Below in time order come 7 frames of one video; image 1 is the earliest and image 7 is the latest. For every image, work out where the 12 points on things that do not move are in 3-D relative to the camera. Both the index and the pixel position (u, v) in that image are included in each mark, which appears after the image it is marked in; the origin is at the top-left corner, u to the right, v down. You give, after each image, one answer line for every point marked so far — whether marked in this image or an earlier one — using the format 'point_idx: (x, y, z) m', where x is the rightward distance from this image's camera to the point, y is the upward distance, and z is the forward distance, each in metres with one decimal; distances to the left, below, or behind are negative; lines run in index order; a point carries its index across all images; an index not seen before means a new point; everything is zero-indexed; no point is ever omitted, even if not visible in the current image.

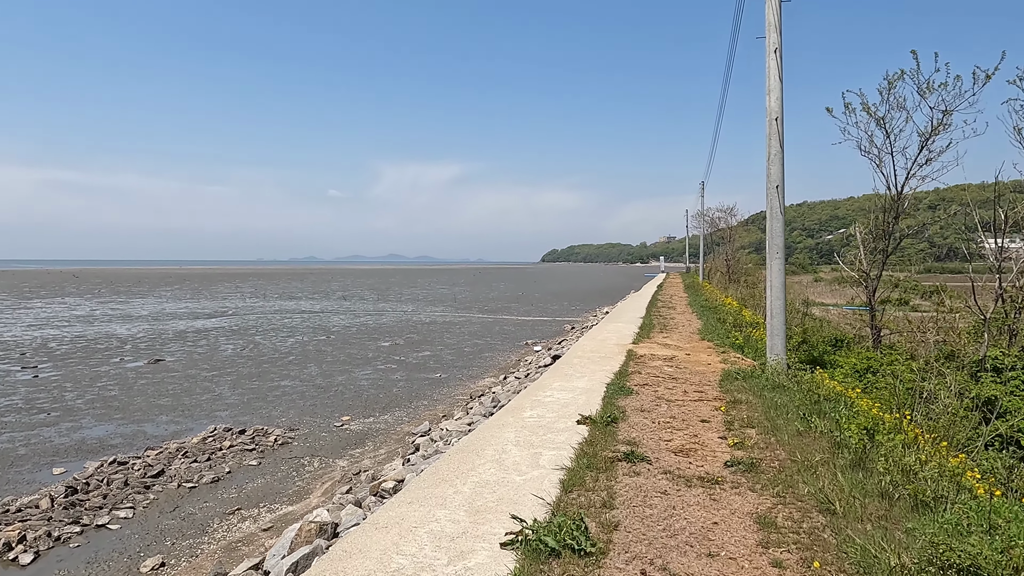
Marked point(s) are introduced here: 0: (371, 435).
0: (-2.2, -2.3, +8.9) m
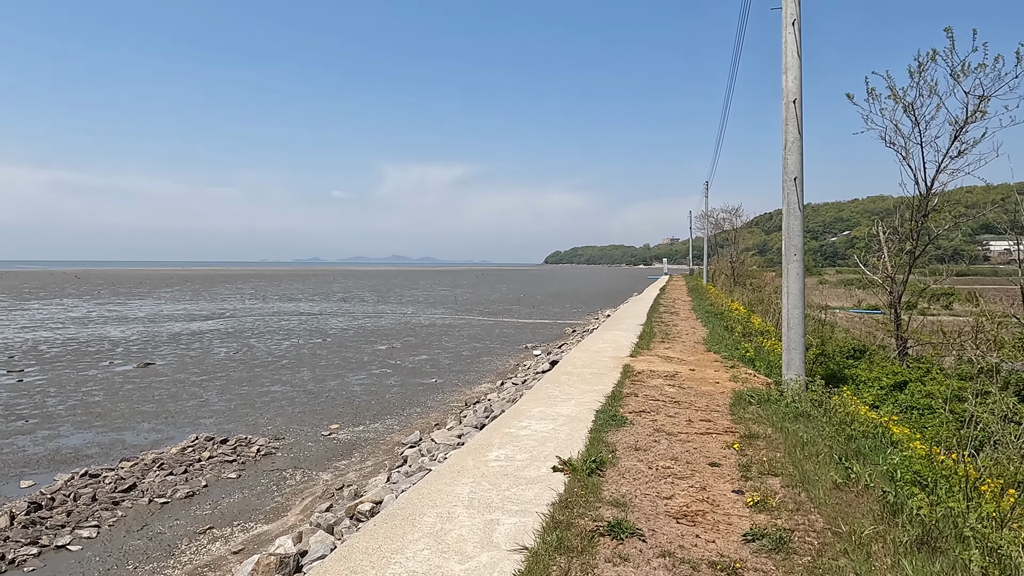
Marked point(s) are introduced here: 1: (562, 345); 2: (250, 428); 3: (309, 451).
0: (-2.3, -2.3, +8.5) m
1: (+1.5, -1.7, +17.1) m
2: (-4.4, -2.3, +9.5) m
3: (-2.9, -2.4, +8.2) m
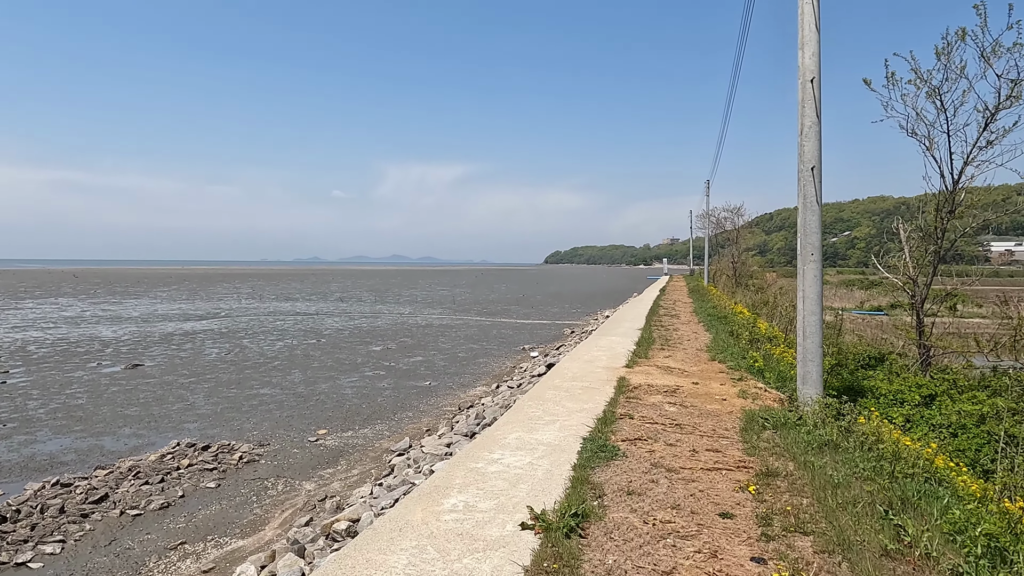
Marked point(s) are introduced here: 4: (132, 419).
0: (-2.4, -2.4, +8.1) m
1: (+1.4, -1.7, +16.8) m
2: (-4.5, -2.3, +9.2) m
3: (-3.0, -2.4, +7.9) m
4: (-6.7, -2.3, +10.0) m
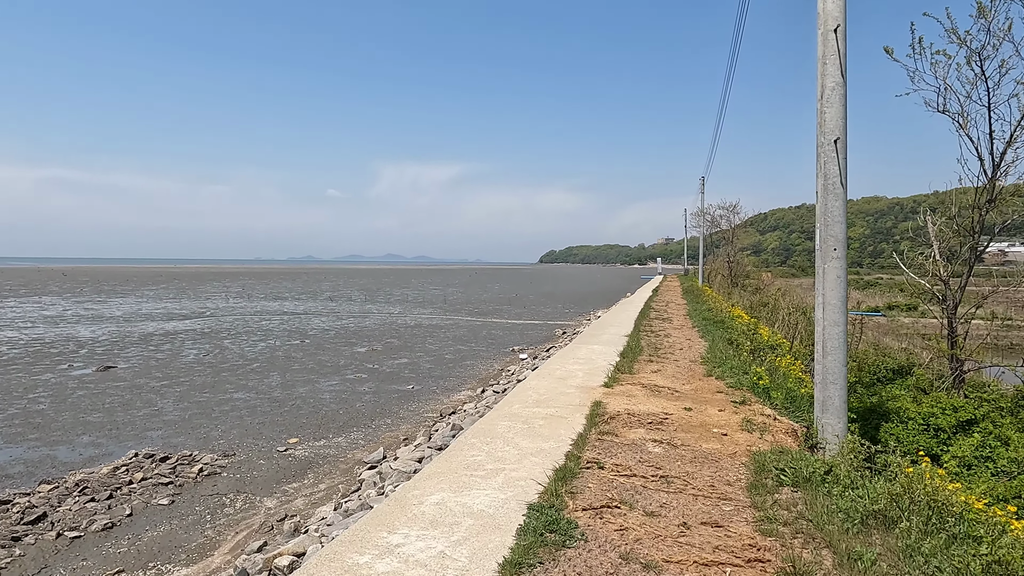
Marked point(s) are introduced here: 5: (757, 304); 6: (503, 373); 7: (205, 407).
0: (-2.6, -2.4, +7.6) m
1: (+1.1, -1.7, +16.2) m
2: (-4.7, -2.3, +8.6) m
3: (-3.3, -2.4, +7.3) m
4: (-6.9, -2.3, +9.4) m
5: (+6.1, -0.4, +14.2) m
6: (-0.2, -2.0, +13.4) m
7: (-5.7, -2.2, +10.7) m
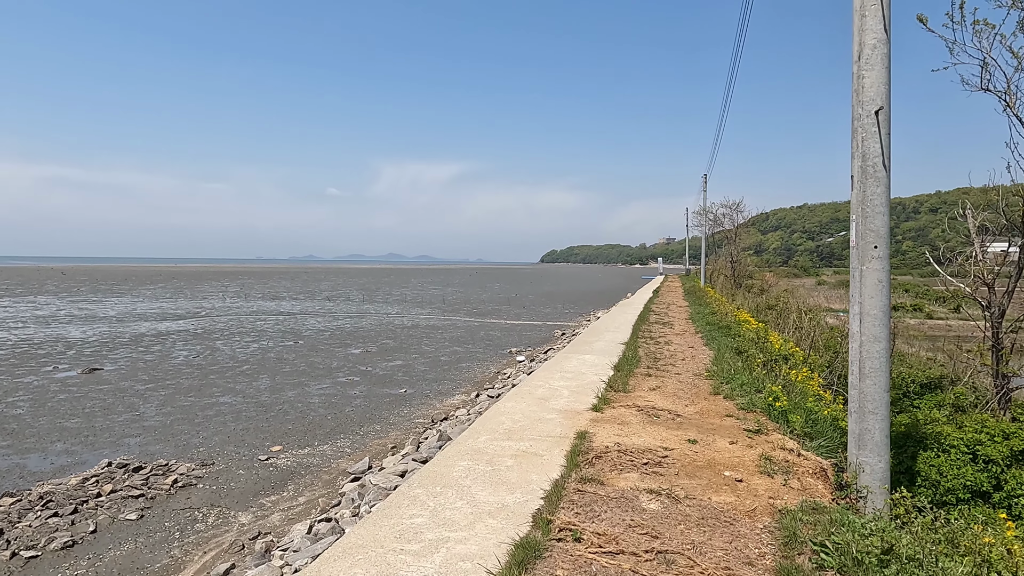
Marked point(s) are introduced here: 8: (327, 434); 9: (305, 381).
0: (-2.7, -2.4, +7.2) m
1: (+1.0, -1.7, +15.9) m
2: (-4.8, -2.3, +8.2) m
3: (-3.4, -2.4, +7.0) m
4: (-7.0, -2.3, +9.0) m
5: (+6.0, -0.4, +13.8) m
6: (-0.3, -2.0, +13.0) m
7: (-5.8, -2.2, +10.3) m
8: (-2.9, -2.3, +9.0) m
9: (-4.7, -2.1, +12.9) m
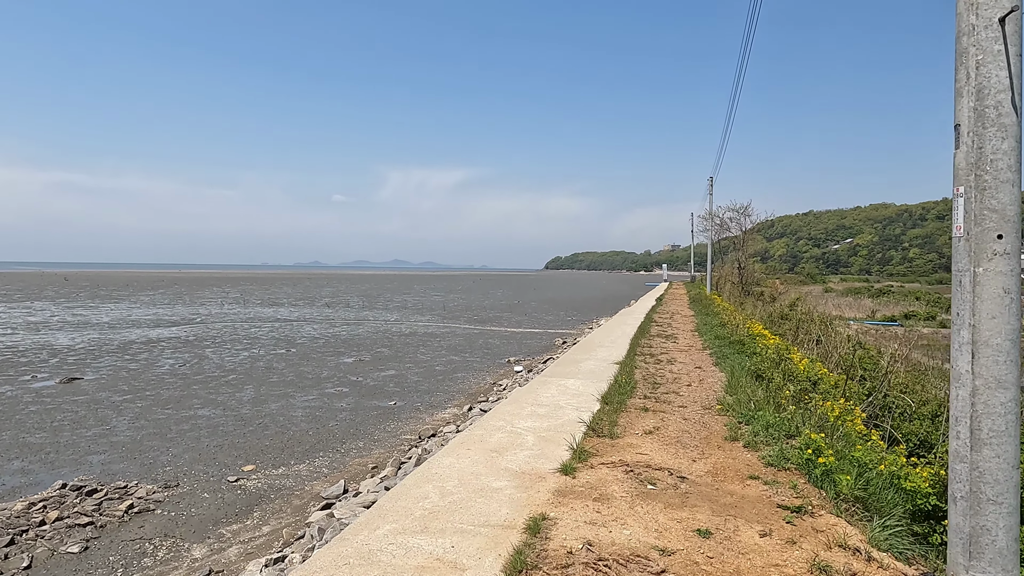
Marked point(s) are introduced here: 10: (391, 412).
0: (-2.9, -2.4, +6.6) m
1: (+1.0, -1.9, +15.2) m
2: (-4.9, -2.4, +7.6) m
3: (-3.5, -2.5, +6.4) m
4: (-7.1, -2.4, +8.5) m
5: (+6.0, -0.6, +13.1) m
6: (-0.4, -2.2, +12.4) m
7: (-5.9, -2.3, +9.7) m
8: (-3.0, -2.4, +8.4) m
9: (-4.8, -2.2, +12.3) m
10: (-2.3, -2.3, +10.7) m
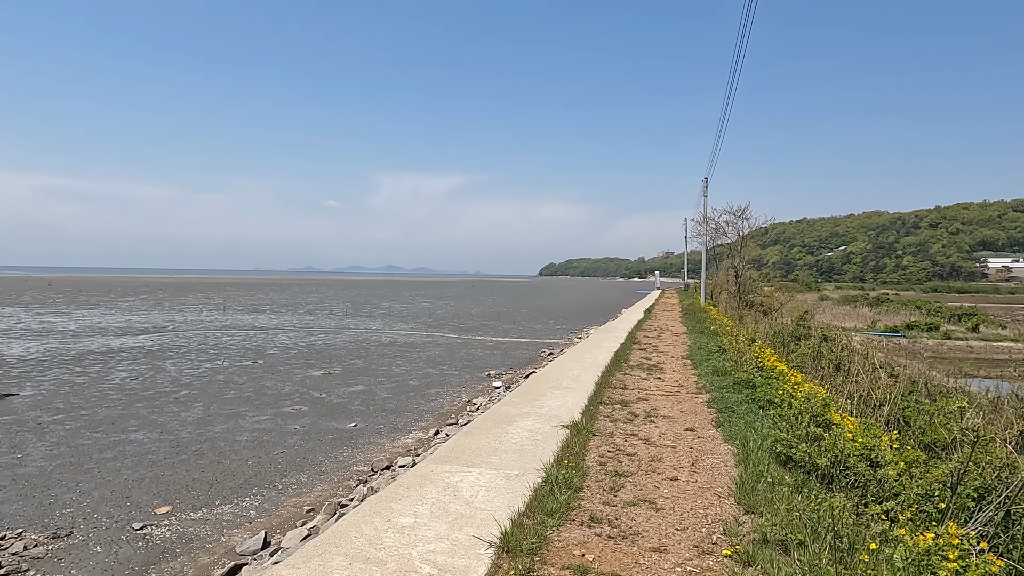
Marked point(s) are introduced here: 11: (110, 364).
0: (-3.3, -2.6, +5.4) m
1: (+0.5, -2.1, +14.1) m
2: (-5.4, -2.5, +6.4) m
3: (-3.9, -2.6, +5.2) m
4: (-7.6, -2.5, +7.3) m
5: (+5.5, -0.8, +12.1) m
6: (-0.9, -2.3, +11.3) m
7: (-6.4, -2.5, +8.5) m
8: (-3.5, -2.5, +7.2) m
9: (-5.3, -2.4, +11.2) m
10: (-2.7, -2.5, +9.5) m
11: (-11.6, -2.2, +16.4) m
